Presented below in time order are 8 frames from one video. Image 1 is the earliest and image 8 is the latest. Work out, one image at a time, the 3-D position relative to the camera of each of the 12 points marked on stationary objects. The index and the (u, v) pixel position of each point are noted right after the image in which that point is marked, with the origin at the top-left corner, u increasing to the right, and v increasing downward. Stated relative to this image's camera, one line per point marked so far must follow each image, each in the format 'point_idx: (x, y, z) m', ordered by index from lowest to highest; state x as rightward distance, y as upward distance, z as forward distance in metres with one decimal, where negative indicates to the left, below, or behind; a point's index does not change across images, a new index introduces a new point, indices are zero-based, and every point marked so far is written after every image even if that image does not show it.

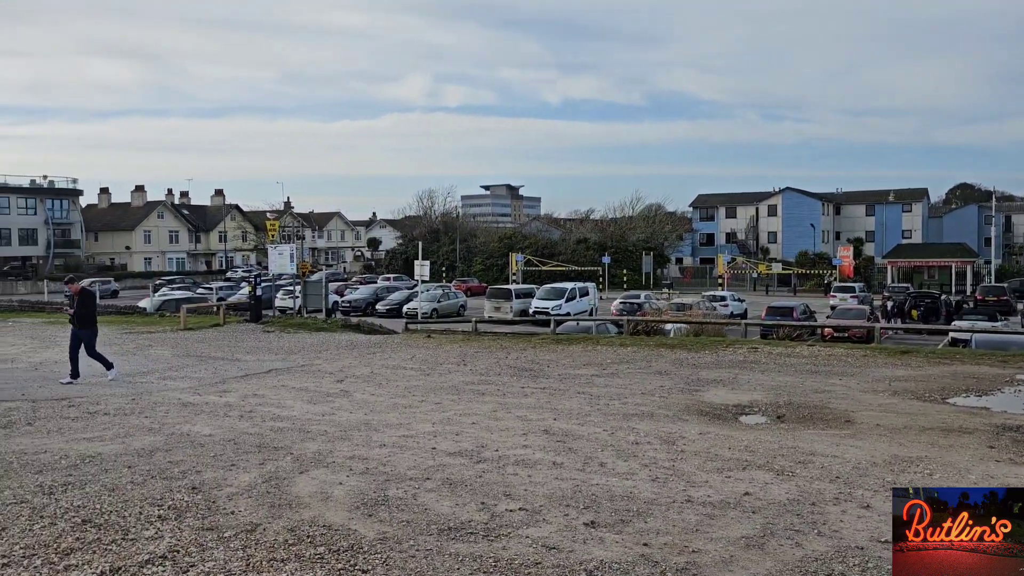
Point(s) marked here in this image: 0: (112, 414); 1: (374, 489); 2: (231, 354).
0: (-5.4, -1.7, +11.4) m
1: (-1.3, -1.9, +7.7) m
2: (-6.6, -1.6, +19.7) m
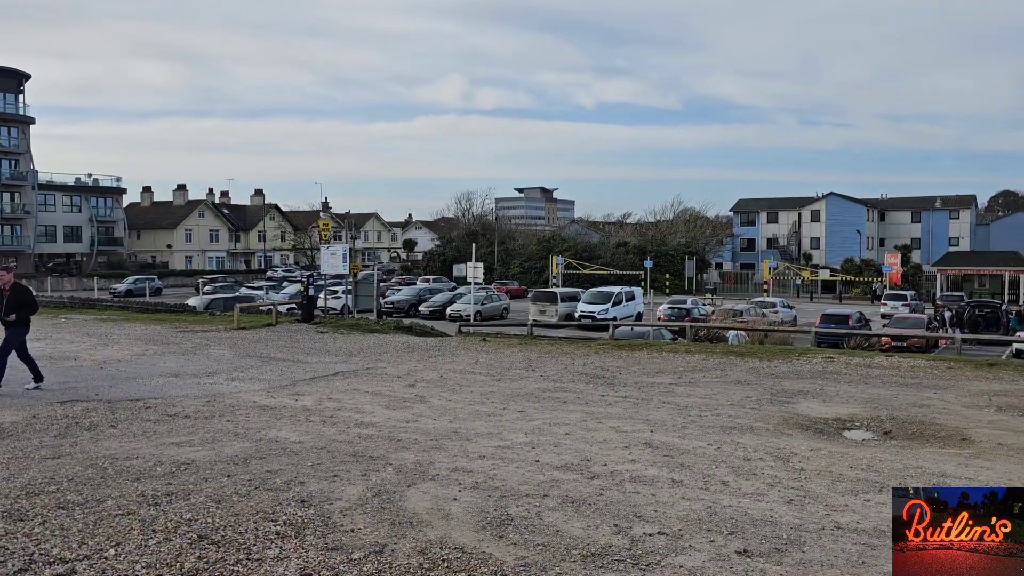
0: (-4.2, -1.7, +11.0) m
1: (-0.2, -1.9, +7.1) m
2: (-5.1, -1.6, +19.4) m
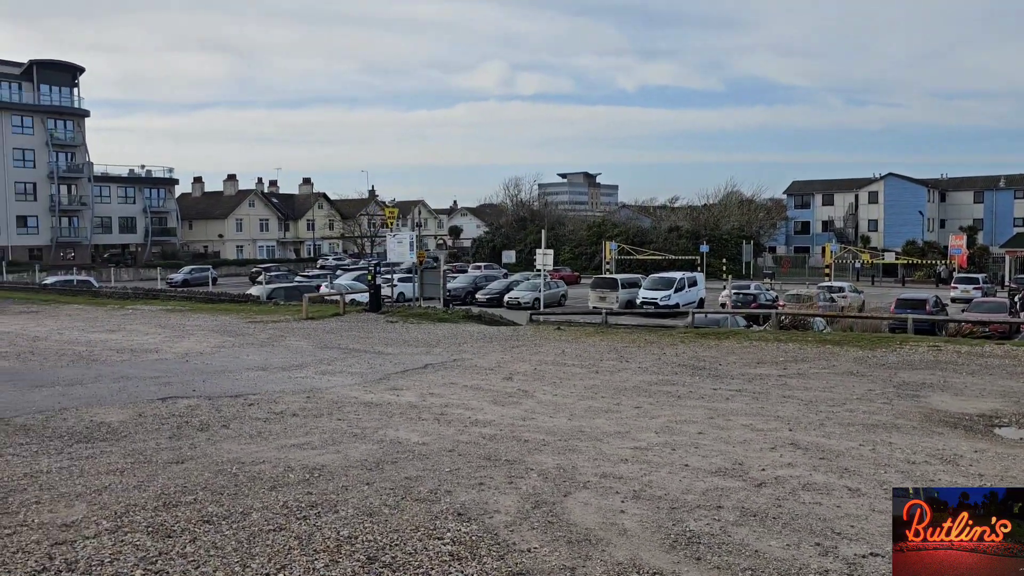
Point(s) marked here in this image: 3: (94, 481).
0: (-2.6, -1.6, +10.5) m
1: (+1.2, -1.8, +6.5) m
2: (-3.1, -1.4, +18.9) m
3: (-3.6, -1.7, +7.2) m
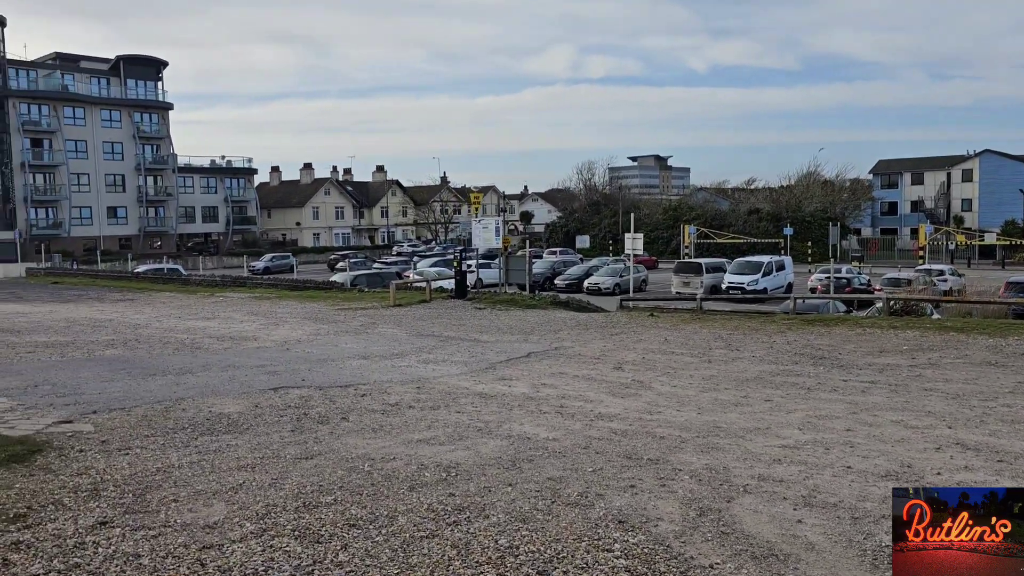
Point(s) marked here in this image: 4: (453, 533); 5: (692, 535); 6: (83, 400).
0: (-1.1, -1.4, +10.1) m
1: (+2.4, -1.7, +5.8) m
2: (-0.9, -1.1, +18.5) m
3: (-2.4, -1.6, +6.9) m
4: (-0.4, -1.7, +5.6) m
5: (+1.2, -1.7, +5.7) m
6: (-5.3, -1.4, +10.3) m
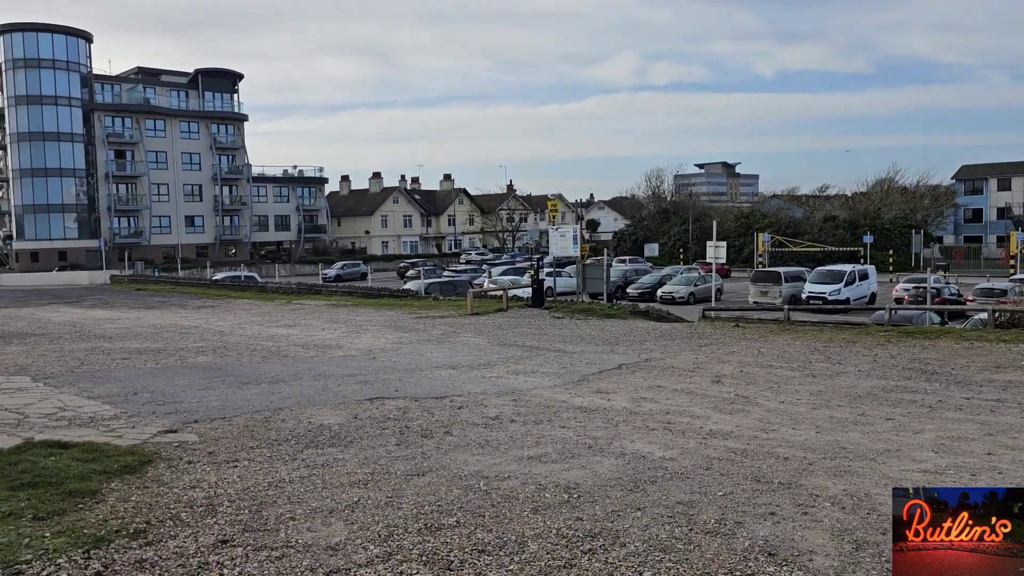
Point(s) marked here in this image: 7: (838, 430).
0: (+0.1, -1.6, +9.7) m
1: (+3.3, -1.8, +5.2) m
2: (+0.9, -1.3, +18.1) m
3: (-1.4, -1.7, +6.6) m
4: (+0.5, -1.7, +5.2) m
5: (+2.1, -1.8, +5.2) m
6: (-4.1, -1.5, +10.2) m
7: (+3.7, -1.6, +9.6) m
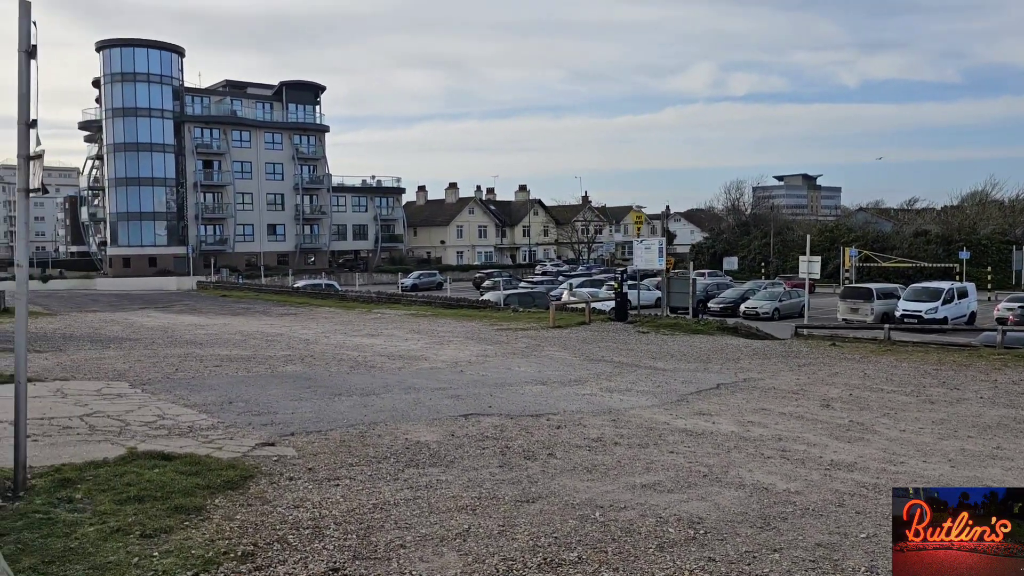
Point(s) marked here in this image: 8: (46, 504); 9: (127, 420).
0: (+1.3, -1.7, +9.3) m
1: (+4.0, -1.9, +4.4) m
2: (+2.8, -1.6, +17.5) m
3: (-0.5, -1.8, +6.3) m
4: (+1.3, -1.9, +4.7) m
5: (+2.9, -1.9, +4.5) m
6: (-2.8, -1.6, +10.1) m
7: (+4.9, -1.9, +8.8) m
8: (-3.4, -1.6, +6.1) m
9: (-4.4, -1.5, +9.6) m
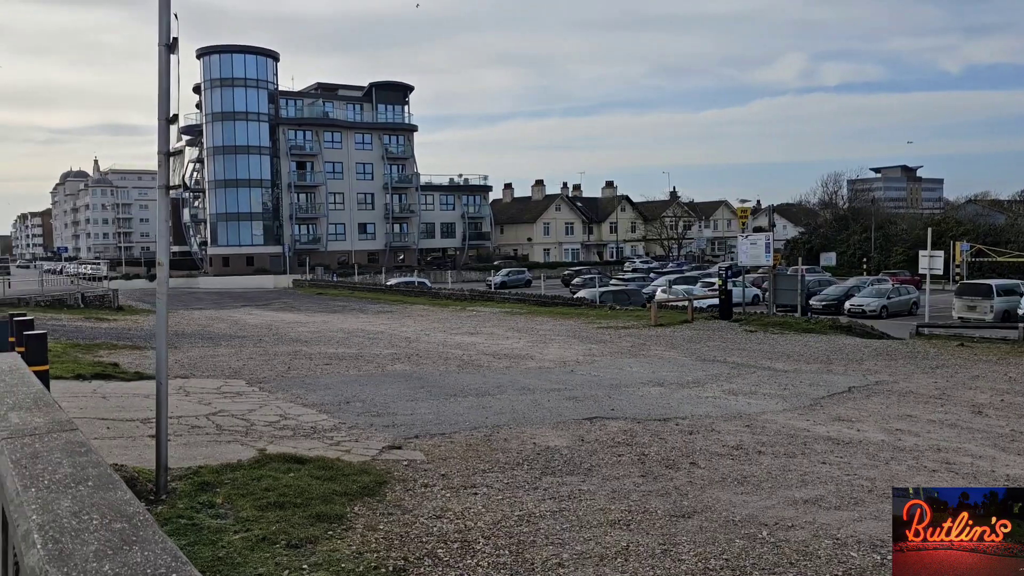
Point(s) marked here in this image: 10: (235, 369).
0: (+2.7, -1.7, +8.6) m
1: (+5.0, -1.9, +3.5) m
2: (+5.0, -1.5, +16.7) m
3: (+0.7, -1.8, +5.8) m
4: (+2.2, -1.8, +4.1) m
5: (+3.8, -1.9, +3.7) m
6: (-1.3, -1.6, +9.8) m
7: (+6.2, -1.8, +7.8) m
8: (-2.3, -1.6, +5.9) m
9: (-3.0, -1.5, +9.5) m
10: (-4.7, -1.4, +14.1) m
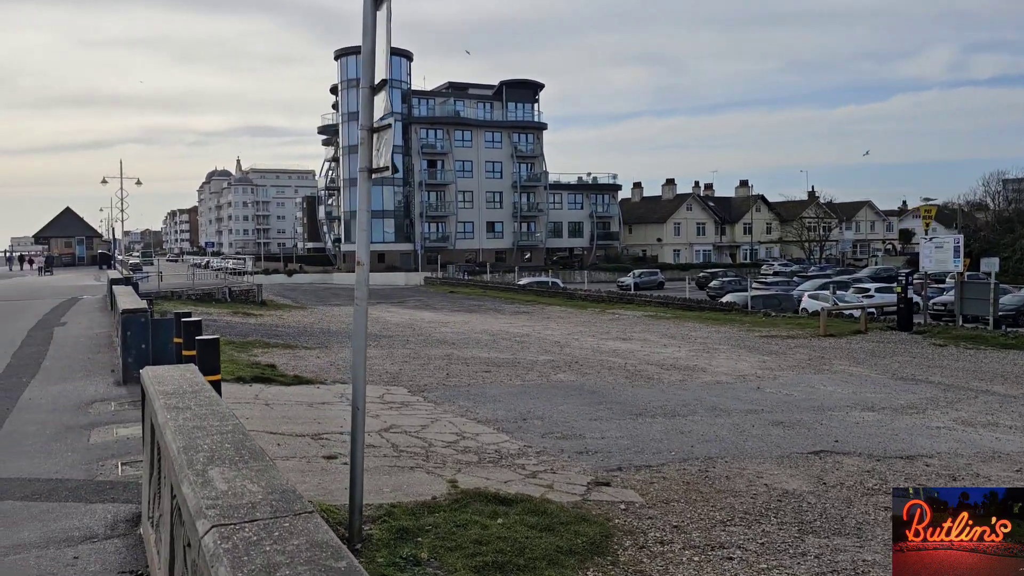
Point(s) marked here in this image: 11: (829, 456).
0: (+4.6, -1.8, +6.7) m
1: (+6.2, -2.1, +1.4) m
2: (+8.1, -1.7, +14.4) m
3: (+2.2, -1.8, +4.3) m
4: (+3.5, -2.0, +2.4) m
5: (+5.1, -2.0, +1.8) m
6: (+0.8, -1.6, +8.5) m
7: (+8.0, -2.0, +5.4) m
8: (-0.7, -1.6, +4.8) m
9: (-0.8, -1.5, +8.4) m
10: (-1.9, -1.4, +13.2) m
11: (+3.3, -1.7, +8.4) m
